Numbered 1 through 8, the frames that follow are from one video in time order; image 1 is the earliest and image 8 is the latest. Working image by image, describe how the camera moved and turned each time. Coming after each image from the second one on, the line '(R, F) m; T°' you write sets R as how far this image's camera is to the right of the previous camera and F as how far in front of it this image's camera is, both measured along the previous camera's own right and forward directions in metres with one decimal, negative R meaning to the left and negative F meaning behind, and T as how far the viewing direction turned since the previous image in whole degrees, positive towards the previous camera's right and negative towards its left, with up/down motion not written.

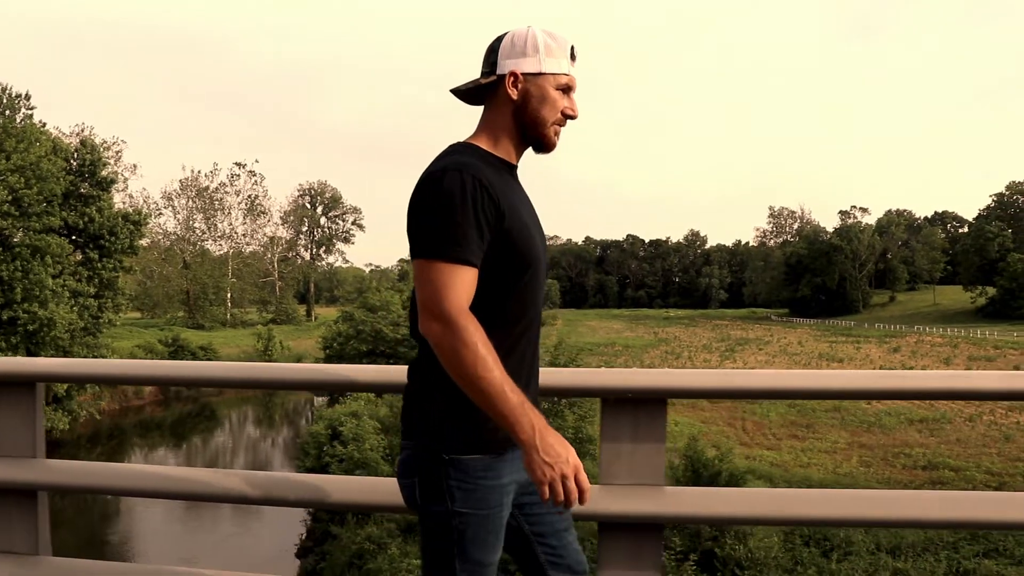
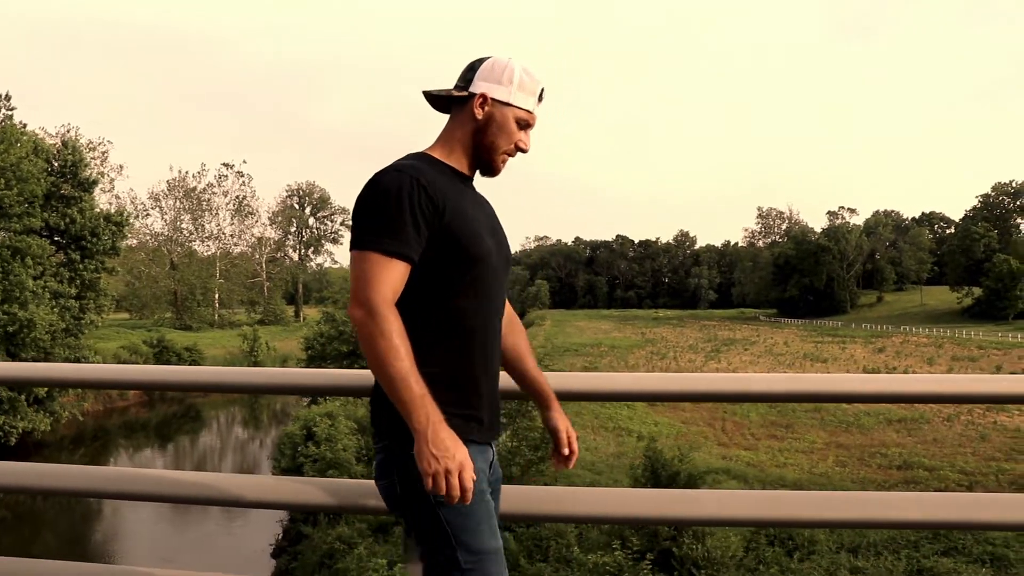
(+0.5, -0.1) m; +1°
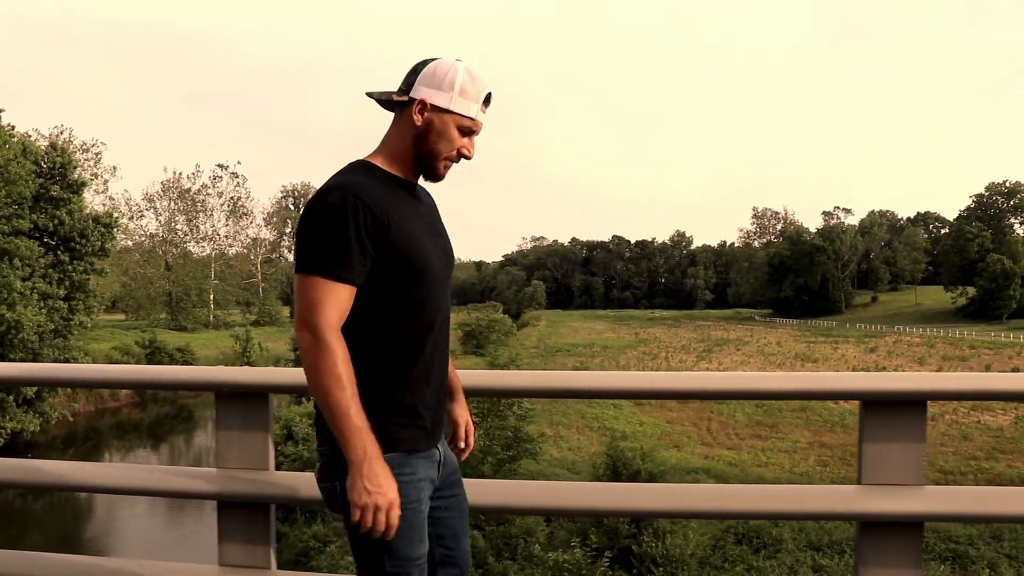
(+0.6, -0.1) m; 0°
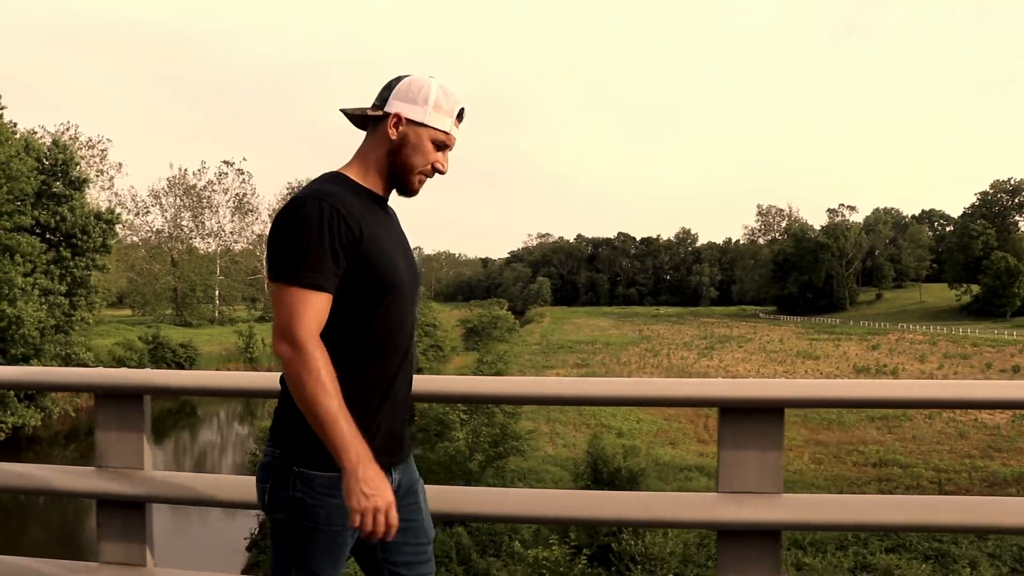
(+0.4, -0.1) m; 0°
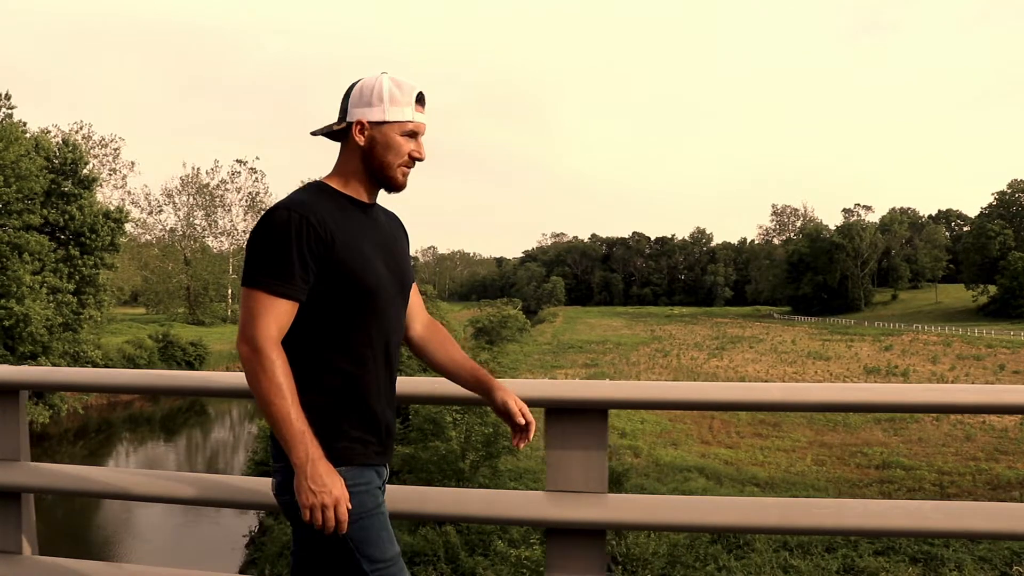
(+0.5, 0.0) m; -1°
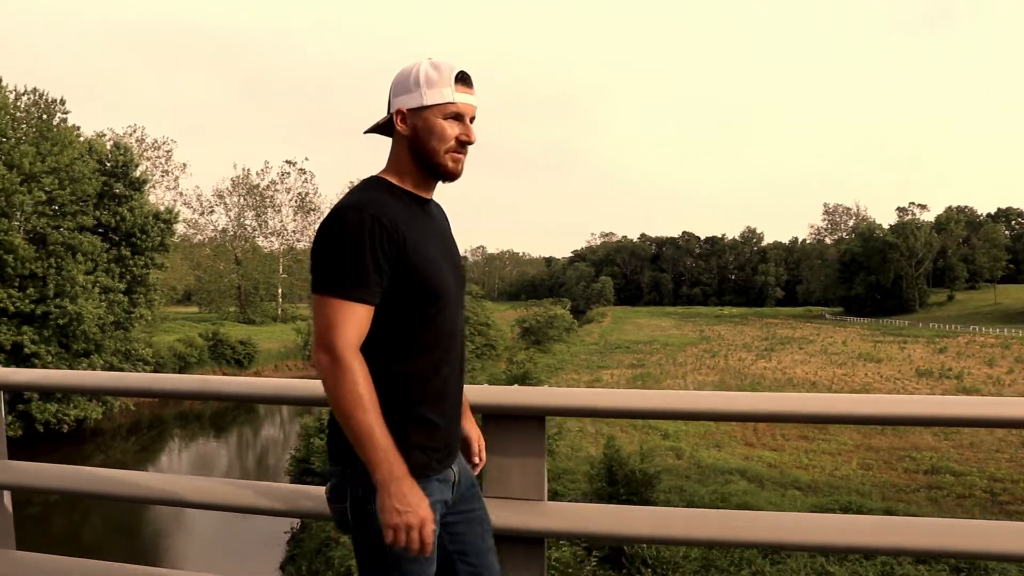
(+0.2, 0.0) m; -3°
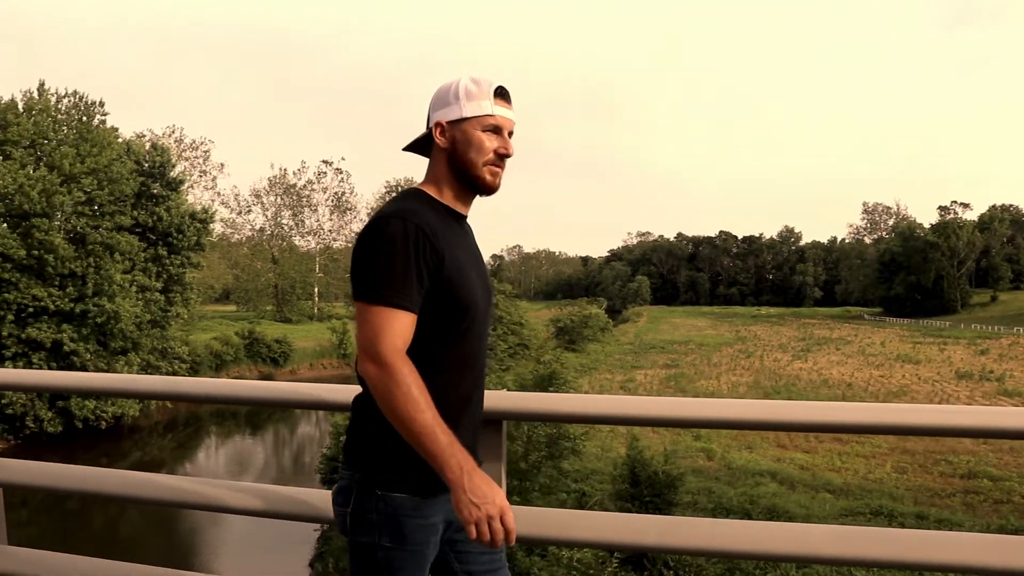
(+0.2, 0.0) m; -3°
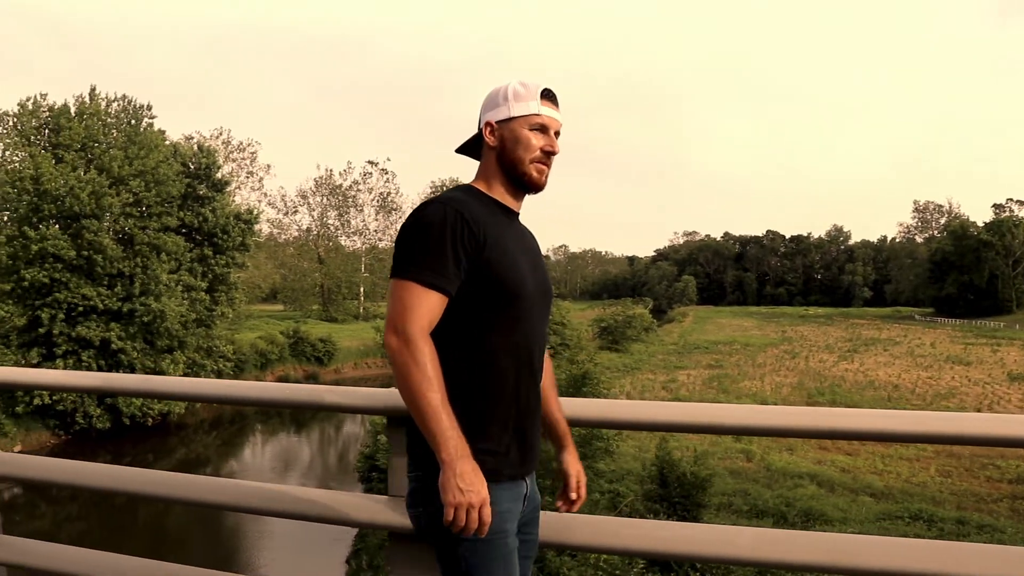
(+0.2, -0.1) m; -3°
